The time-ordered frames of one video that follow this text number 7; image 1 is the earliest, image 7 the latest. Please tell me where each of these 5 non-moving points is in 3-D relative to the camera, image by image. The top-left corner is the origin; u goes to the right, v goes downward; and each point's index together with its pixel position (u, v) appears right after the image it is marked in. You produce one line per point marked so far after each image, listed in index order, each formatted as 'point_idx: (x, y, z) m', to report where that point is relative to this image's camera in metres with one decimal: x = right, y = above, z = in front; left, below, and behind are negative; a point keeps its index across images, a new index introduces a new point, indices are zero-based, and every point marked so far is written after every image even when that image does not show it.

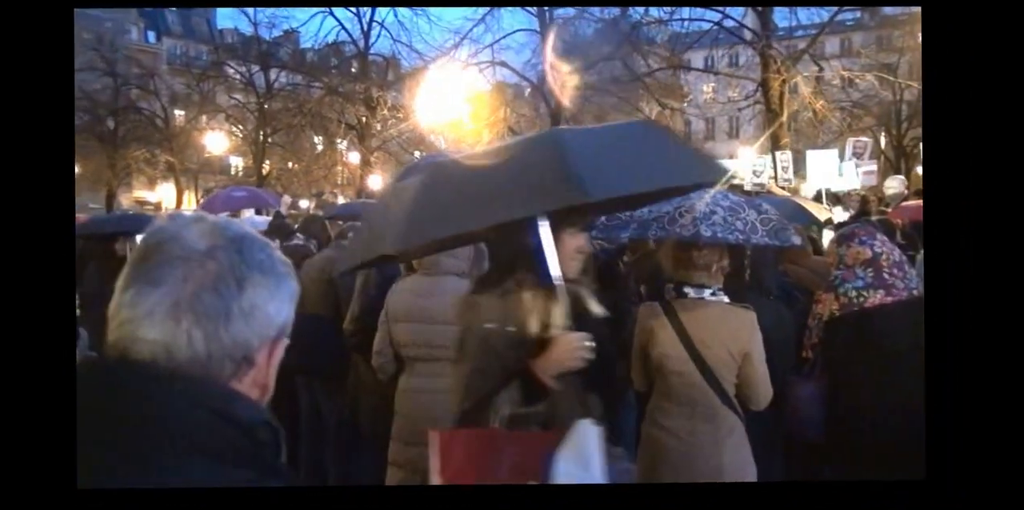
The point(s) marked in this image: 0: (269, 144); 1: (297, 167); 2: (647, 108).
0: (-1.7, +0.8, +5.6) m
1: (-1.5, +0.6, +5.5) m
2: (+1.0, +1.1, +6.1) m
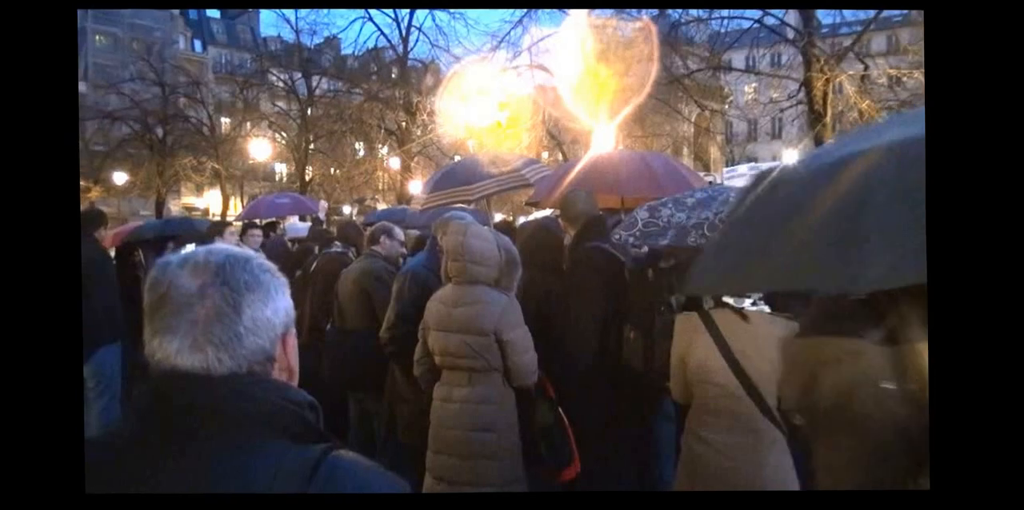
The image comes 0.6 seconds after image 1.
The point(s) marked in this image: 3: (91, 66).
0: (-1.4, +0.8, +5.7) m
1: (-1.2, +0.6, +5.6) m
2: (+1.3, +1.1, +6.0) m
3: (-2.5, +1.1, +4.9) m
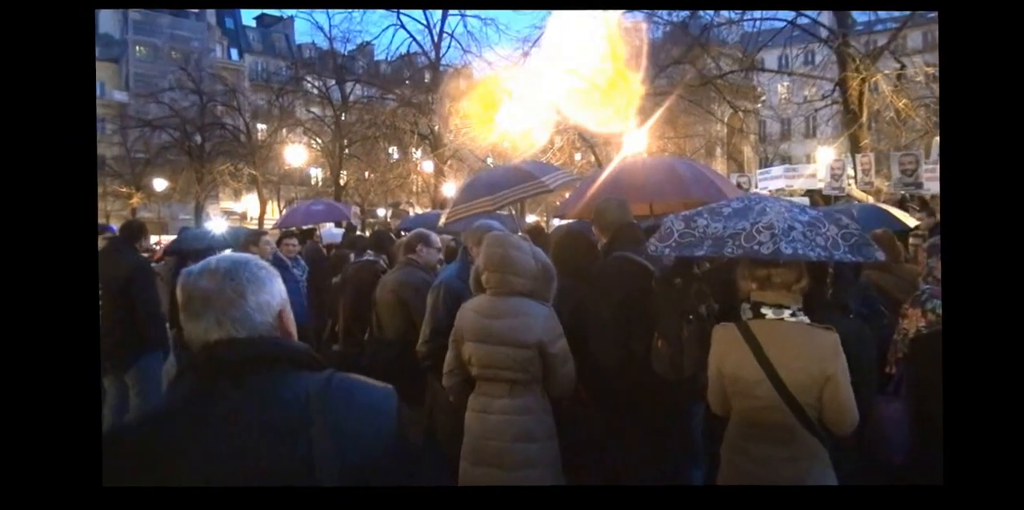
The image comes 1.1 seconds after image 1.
0: (-1.2, +0.7, +5.8) m
1: (-1.0, +0.6, +5.7) m
2: (+1.5, +1.1, +6.0) m
3: (-2.3, +1.1, +5.0) m
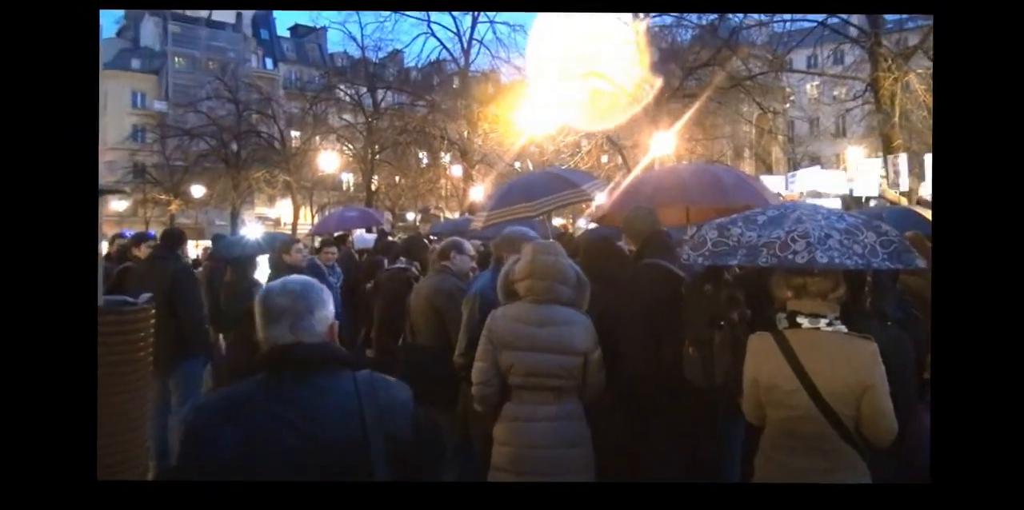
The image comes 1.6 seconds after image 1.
0: (-1.0, +0.7, +5.9) m
1: (-0.8, +0.5, +5.8) m
2: (+1.7, +1.0, +6.0) m
3: (-2.2, +1.1, +5.2) m
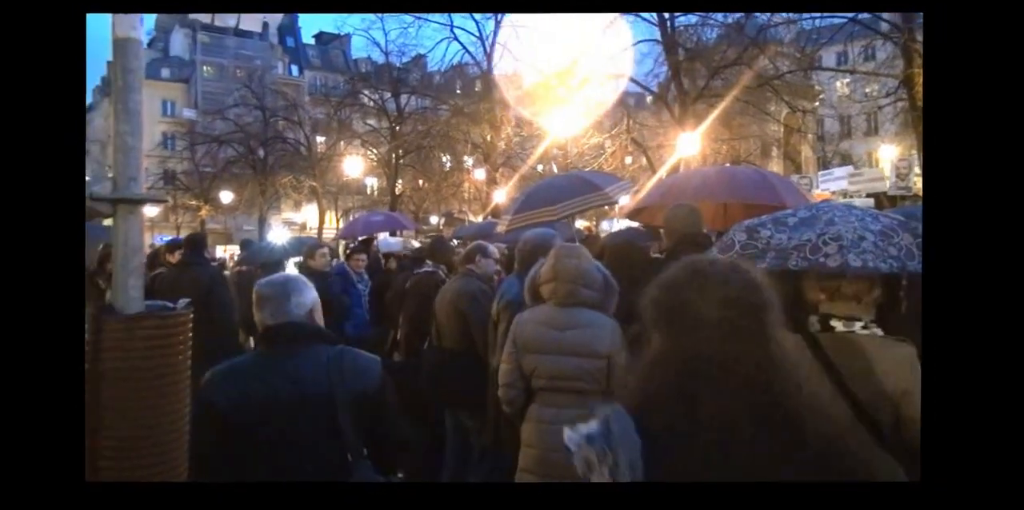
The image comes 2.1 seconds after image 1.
0: (-0.8, +0.7, +5.9) m
1: (-0.6, +0.5, +5.8) m
2: (+1.9, +1.0, +5.9) m
3: (-2.0, +1.0, +5.3) m
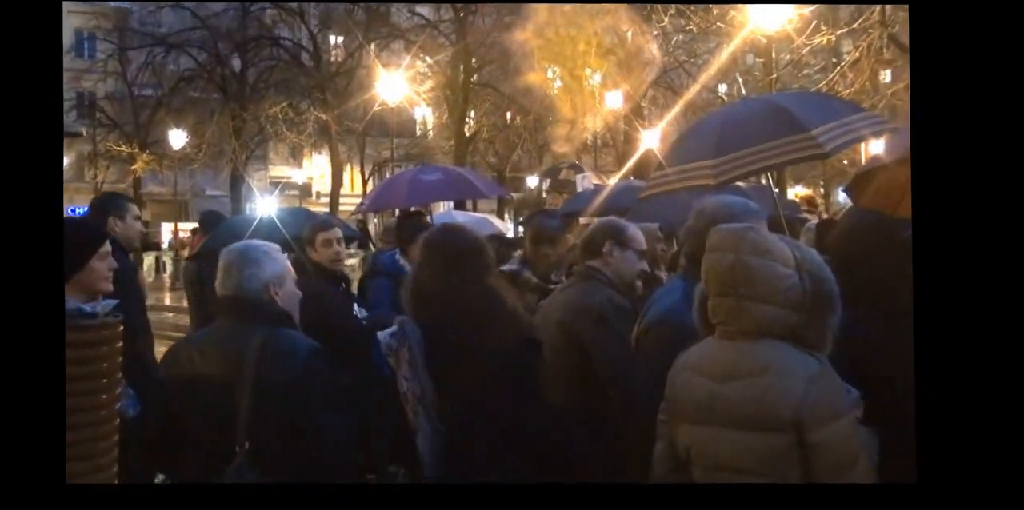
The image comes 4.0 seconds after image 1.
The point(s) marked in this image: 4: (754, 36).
0: (-0.1, +0.7, +3.6) m
1: (0.0, +0.6, +3.5) m
2: (+2.5, +1.1, +3.3) m
3: (-1.4, +1.1, +3.1) m
4: (+1.0, +0.9, +3.3) m
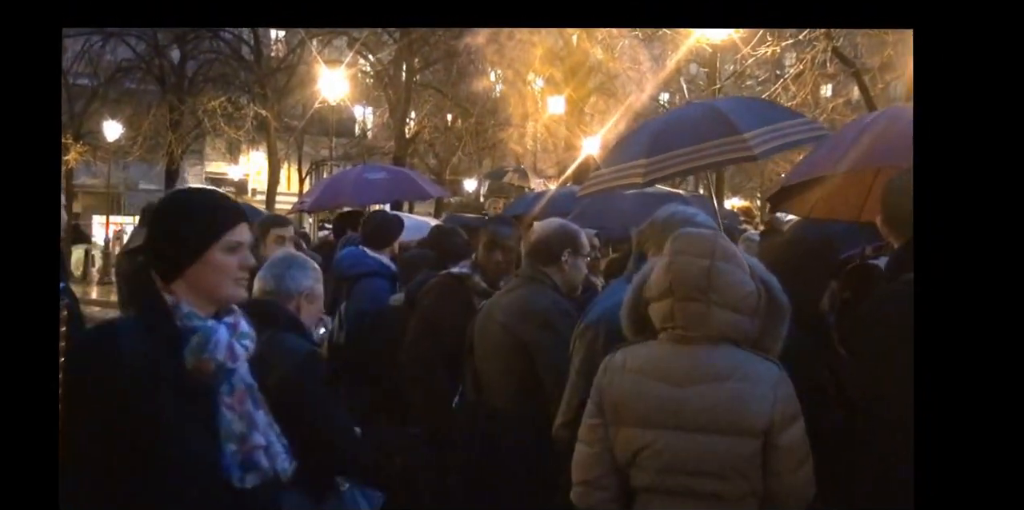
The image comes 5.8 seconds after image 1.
0: (-0.3, +0.7, +3.6) m
1: (-0.2, +0.6, +3.5) m
2: (+2.3, +1.0, +3.3) m
3: (-1.6, +1.1, +3.0) m
4: (+0.8, +0.9, +3.3) m
